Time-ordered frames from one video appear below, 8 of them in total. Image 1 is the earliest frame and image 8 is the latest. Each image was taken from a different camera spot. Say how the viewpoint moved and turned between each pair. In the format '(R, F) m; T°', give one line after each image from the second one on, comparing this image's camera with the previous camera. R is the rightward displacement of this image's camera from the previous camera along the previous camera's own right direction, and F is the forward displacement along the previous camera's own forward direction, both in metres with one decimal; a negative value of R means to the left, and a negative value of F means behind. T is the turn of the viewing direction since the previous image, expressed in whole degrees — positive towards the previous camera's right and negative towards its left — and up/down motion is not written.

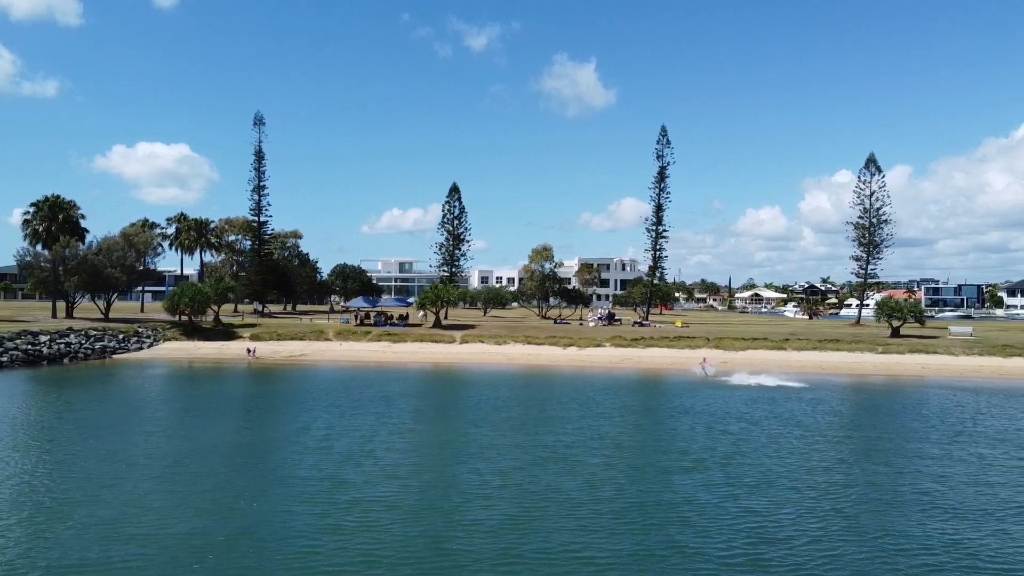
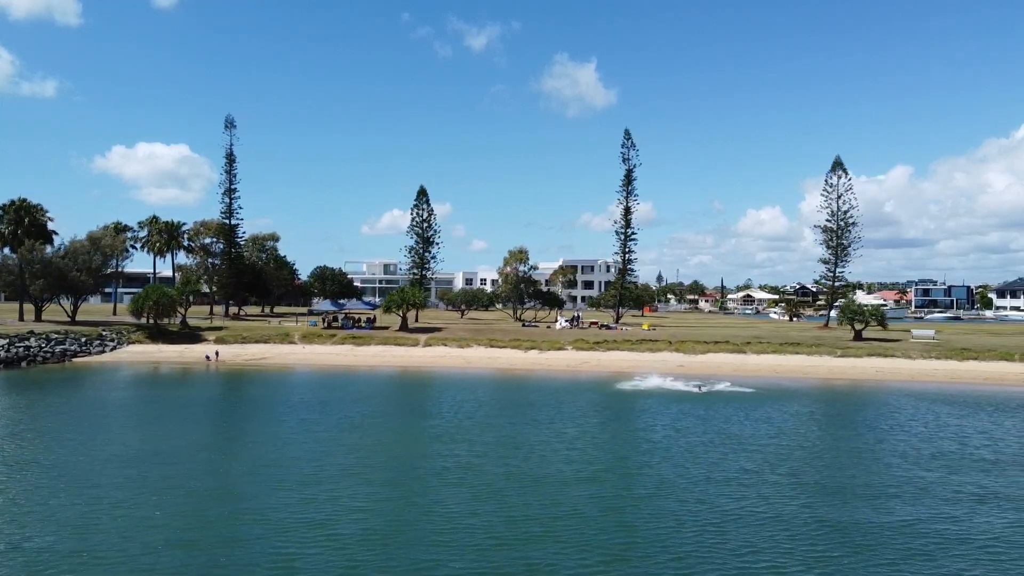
(+7.8, 0.0) m; 0°
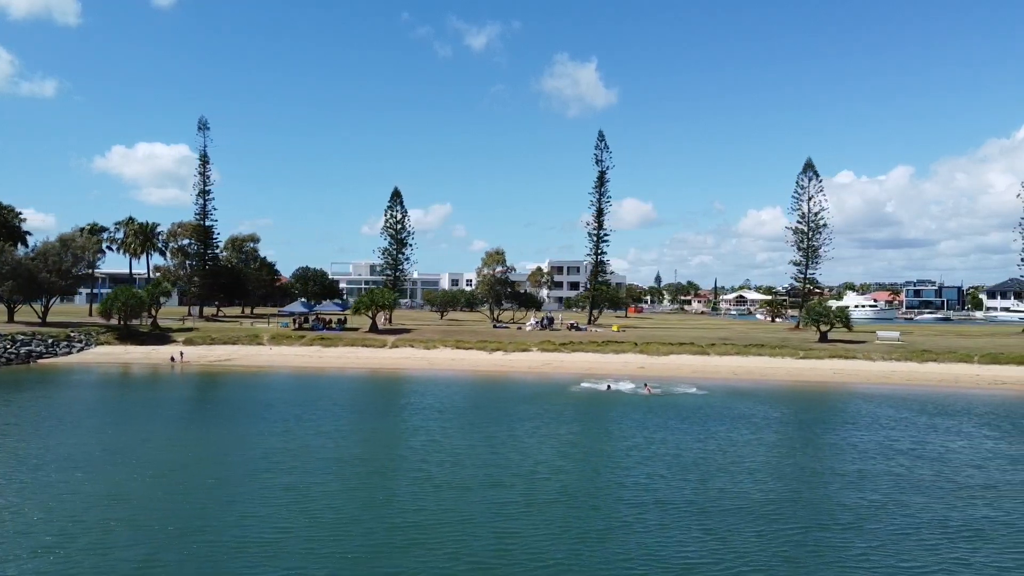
(+7.1, -0.1) m; 0°
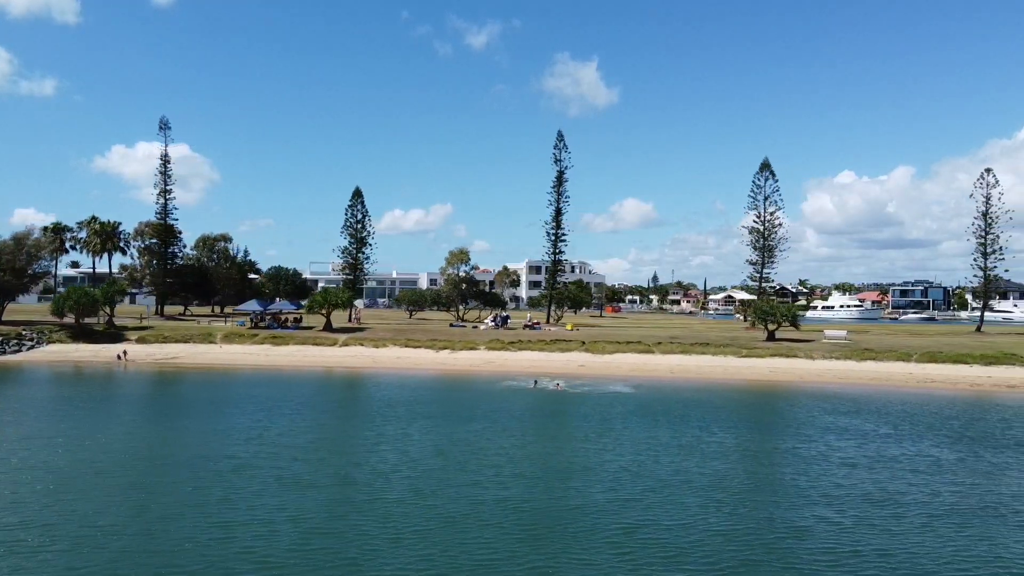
(+10.8, -0.2) m; 0°
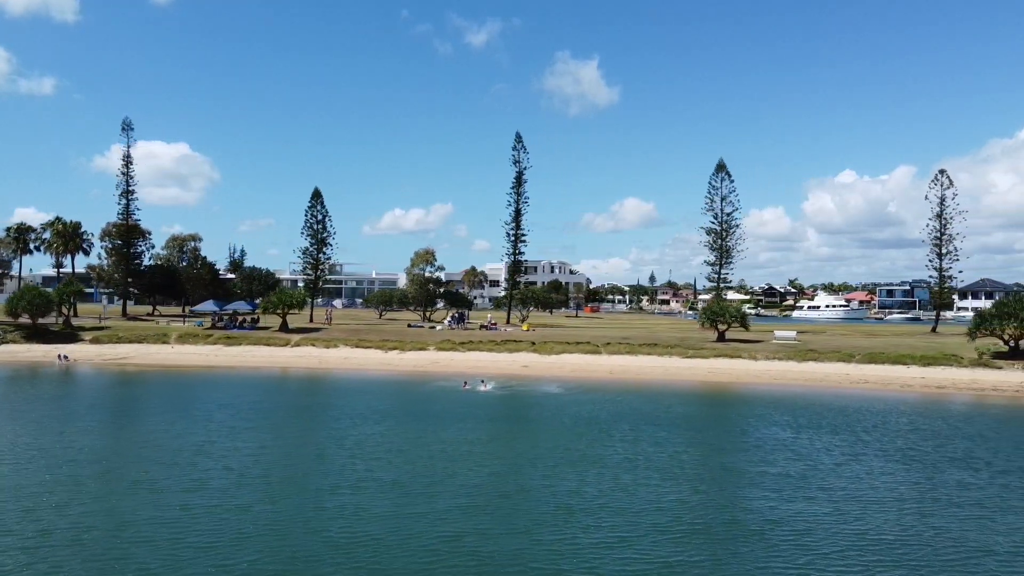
(+10.5, -0.1) m; 0°
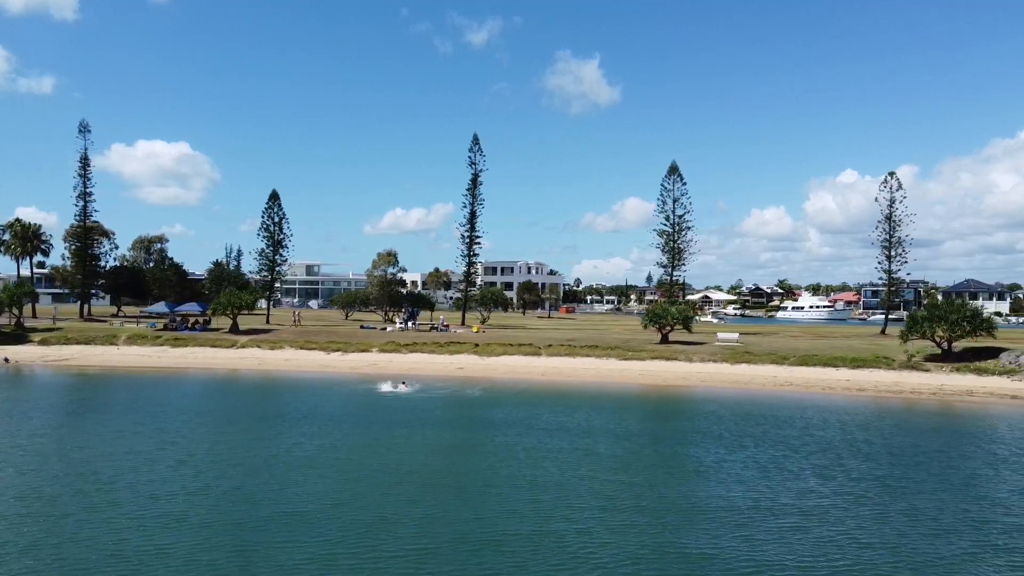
(+11.9, -0.2) m; 0°
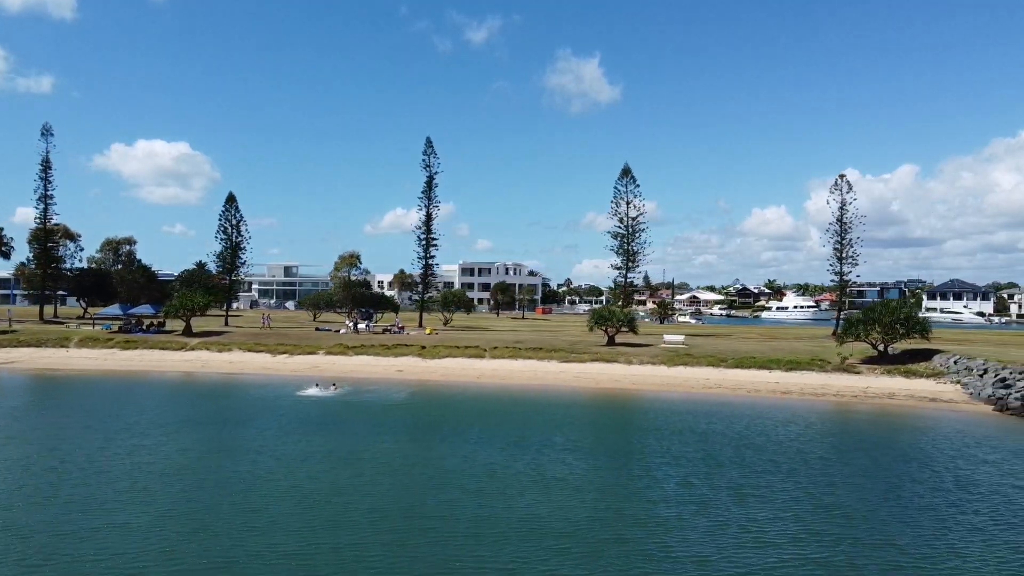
(+11.4, -0.2) m; 0°
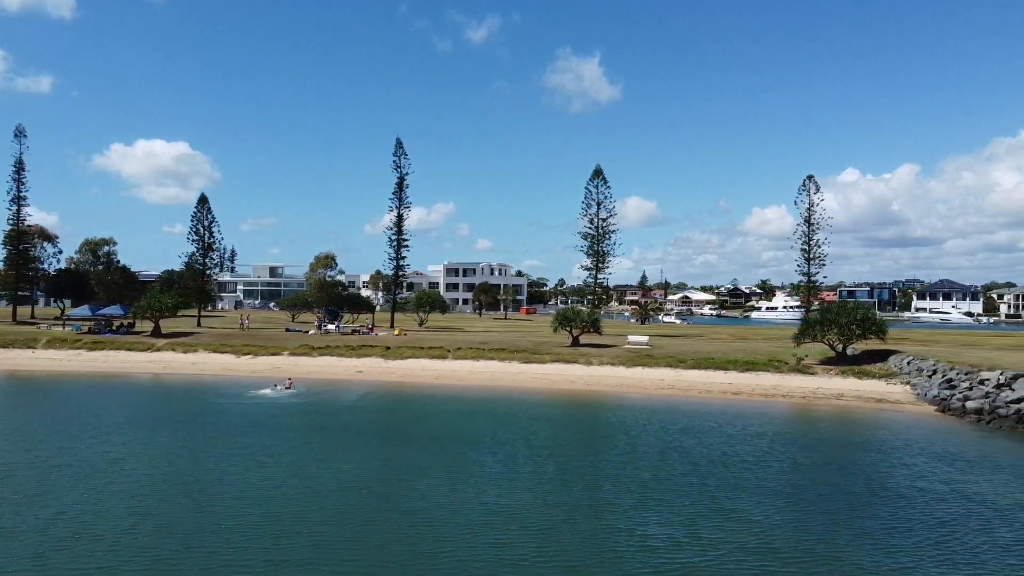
(+7.6, -0.1) m; 0°
